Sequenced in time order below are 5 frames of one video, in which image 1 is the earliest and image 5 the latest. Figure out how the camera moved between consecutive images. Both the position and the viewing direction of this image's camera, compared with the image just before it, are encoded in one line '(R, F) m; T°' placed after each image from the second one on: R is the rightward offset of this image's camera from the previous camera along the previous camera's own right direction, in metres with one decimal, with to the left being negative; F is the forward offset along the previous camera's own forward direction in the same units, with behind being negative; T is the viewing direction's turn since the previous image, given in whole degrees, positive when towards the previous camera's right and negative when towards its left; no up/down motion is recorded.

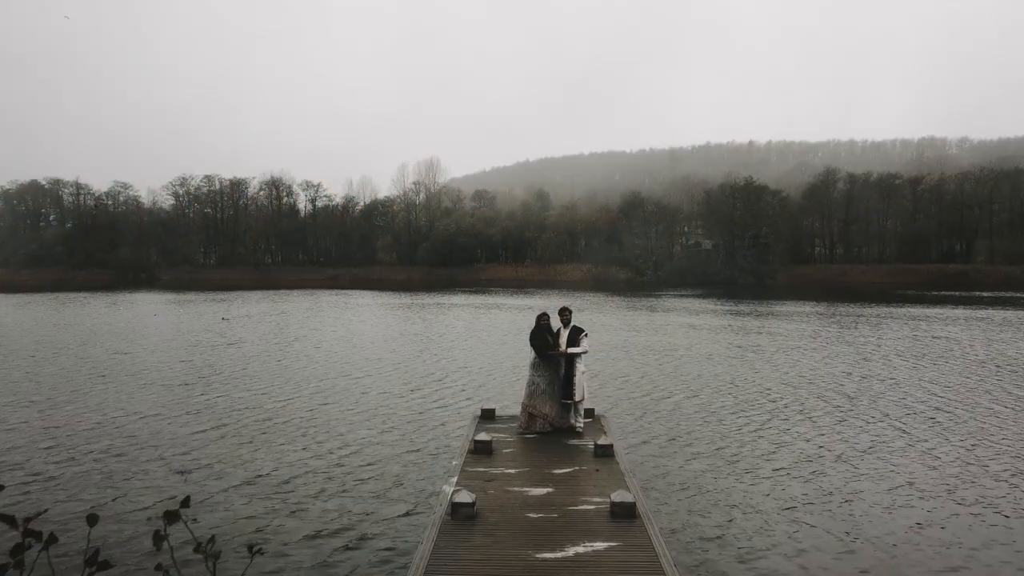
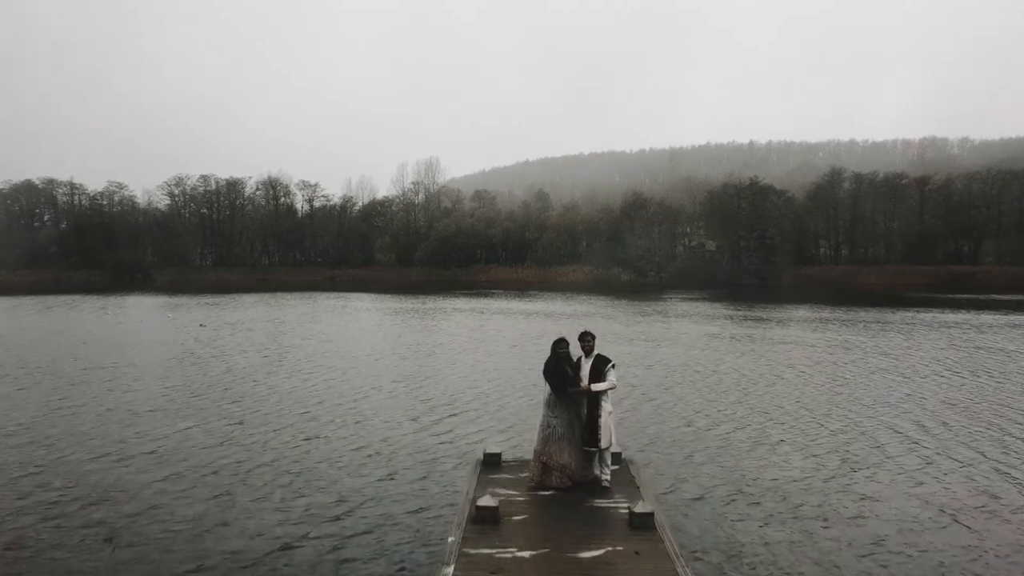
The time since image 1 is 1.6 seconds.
(-0.1, +2.4) m; 0°
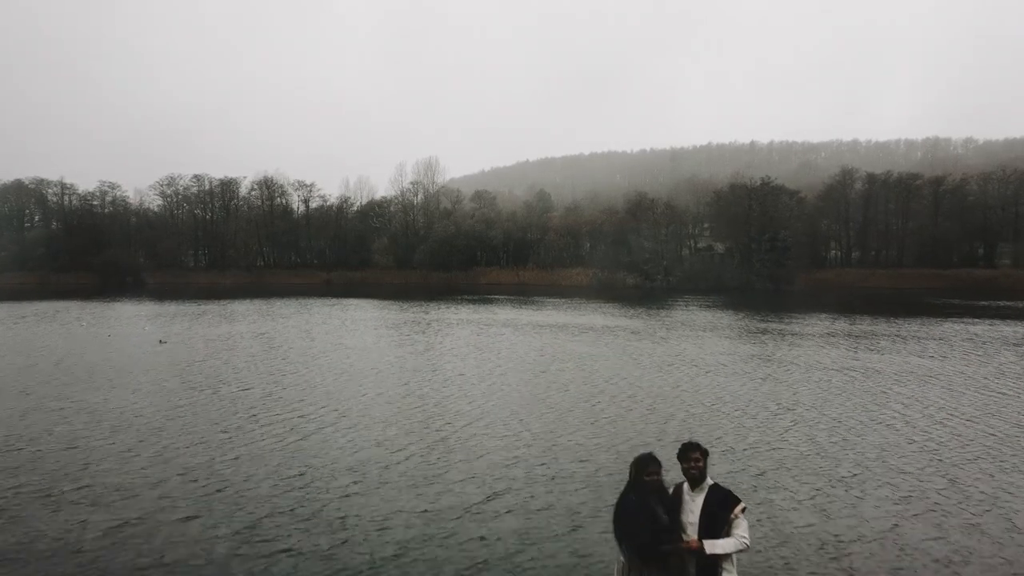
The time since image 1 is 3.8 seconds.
(-0.4, +4.6) m; 0°
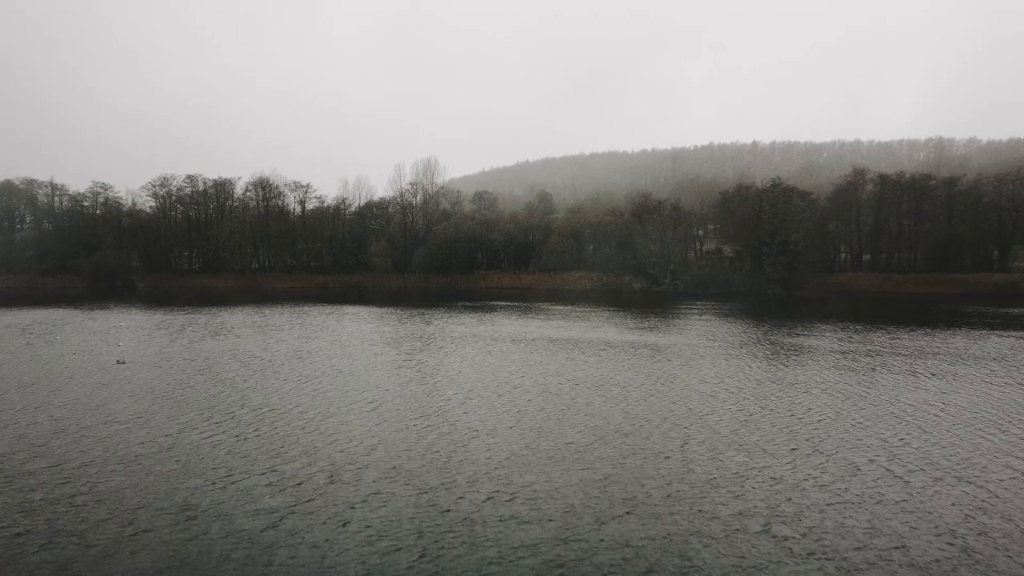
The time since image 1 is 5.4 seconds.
(-0.5, +4.2) m; 0°
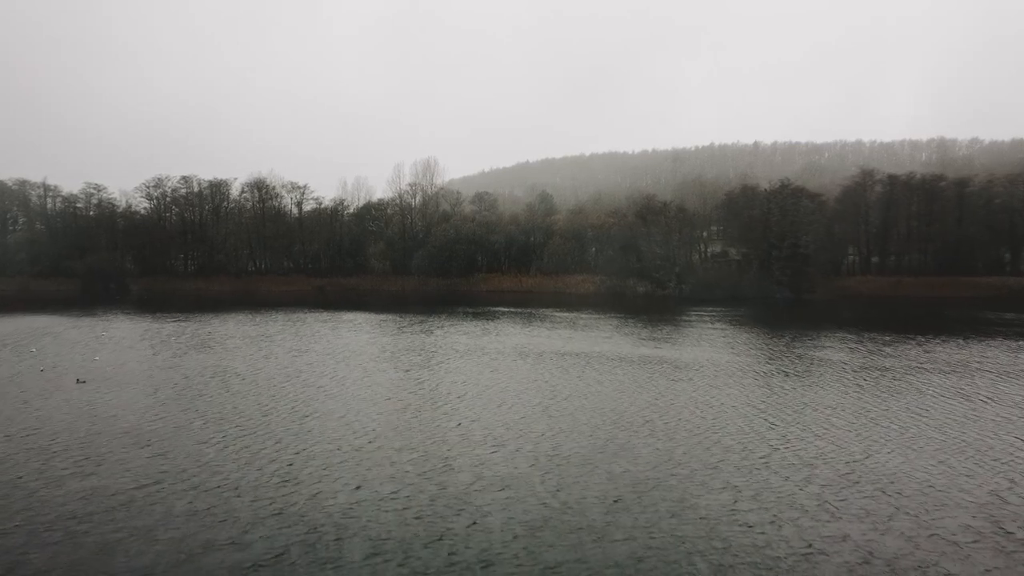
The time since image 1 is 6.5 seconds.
(-0.3, +3.0) m; 0°
